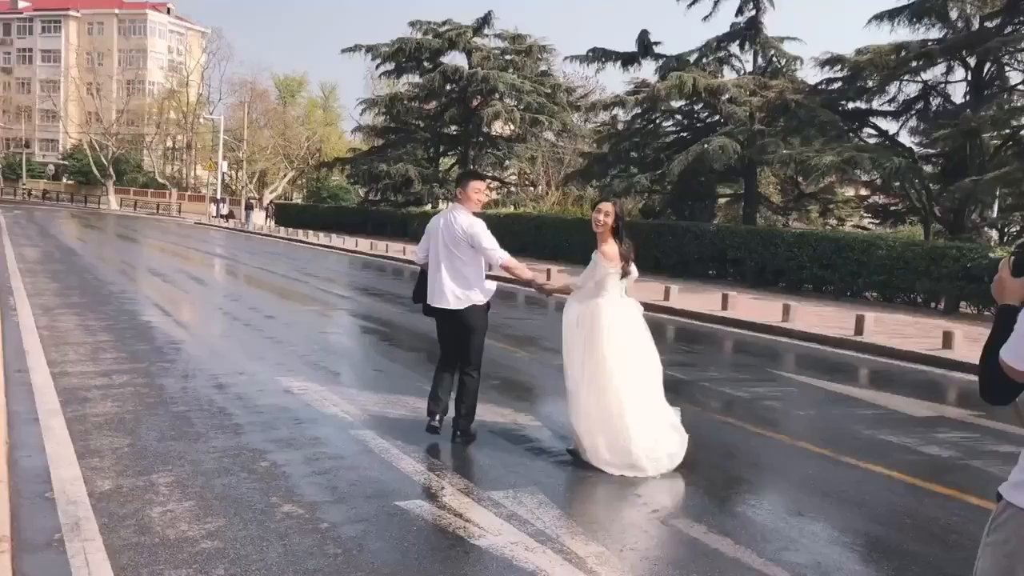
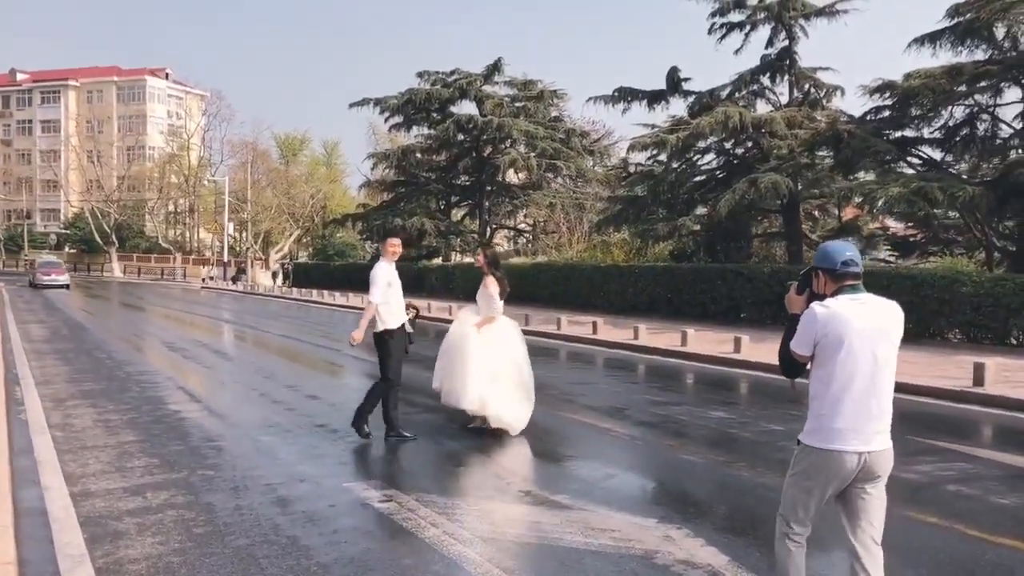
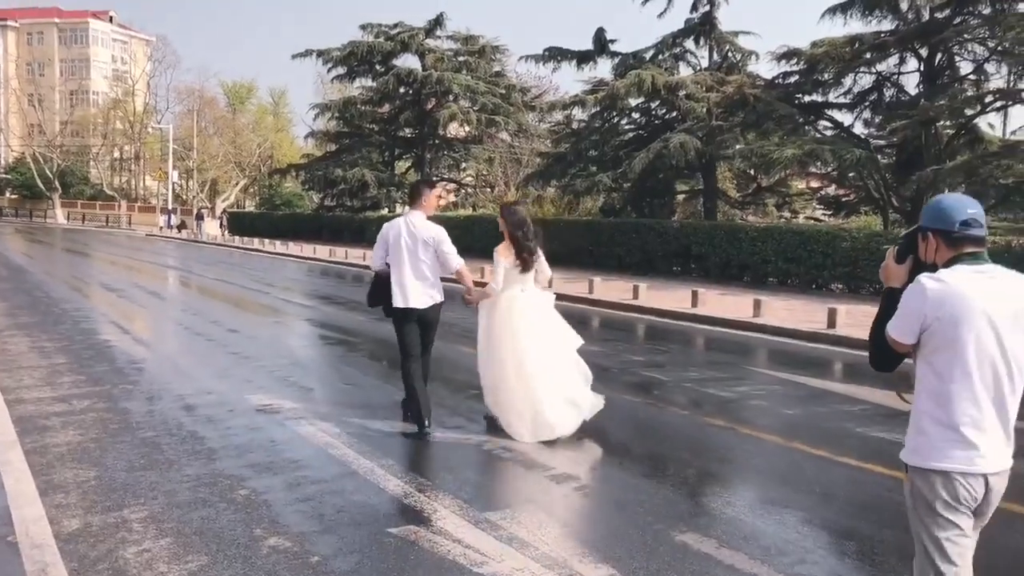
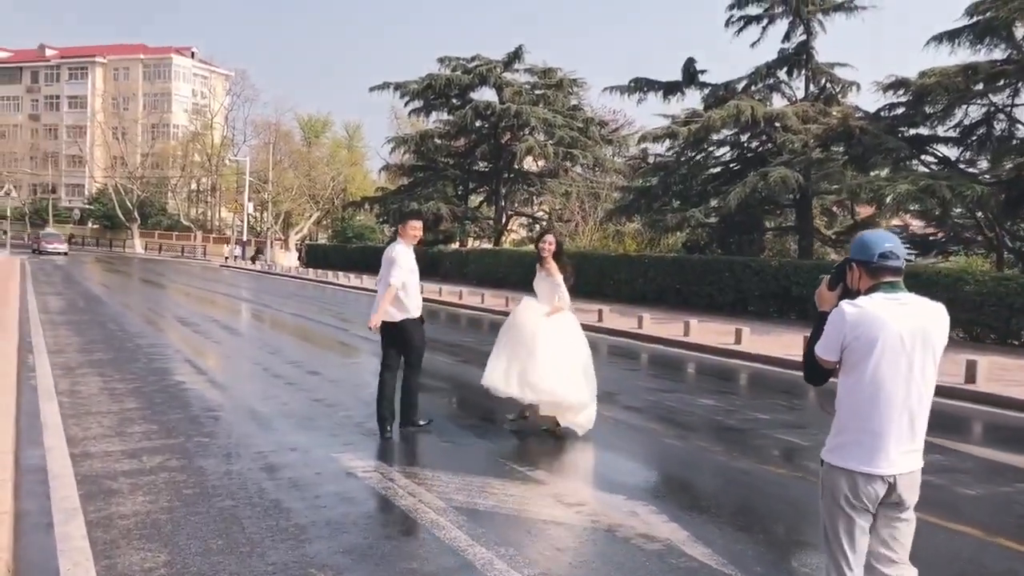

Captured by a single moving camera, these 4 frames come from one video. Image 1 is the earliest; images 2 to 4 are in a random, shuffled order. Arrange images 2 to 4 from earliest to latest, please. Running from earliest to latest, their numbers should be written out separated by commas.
3, 4, 2
